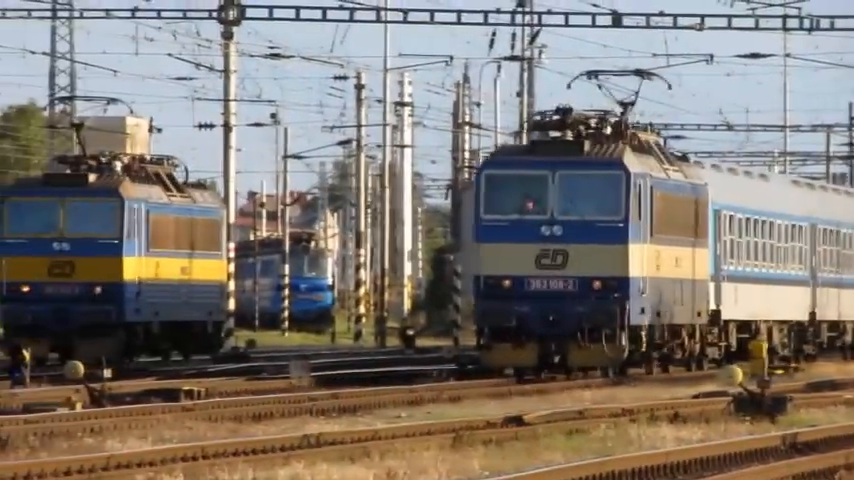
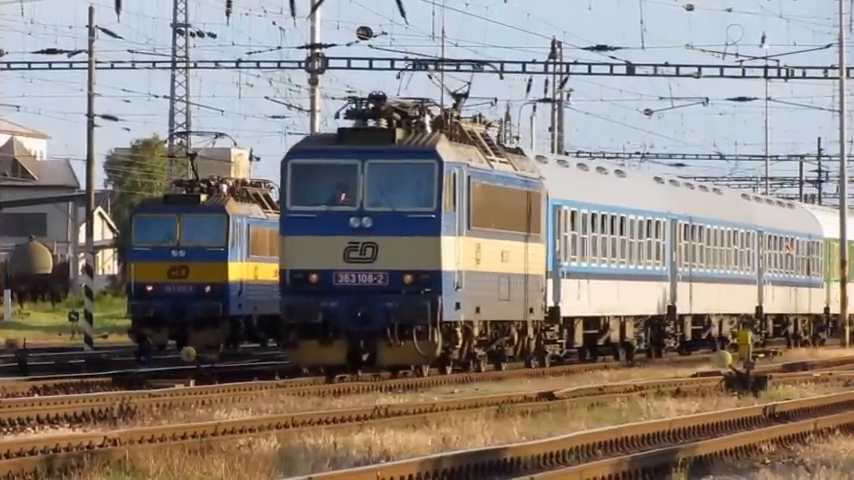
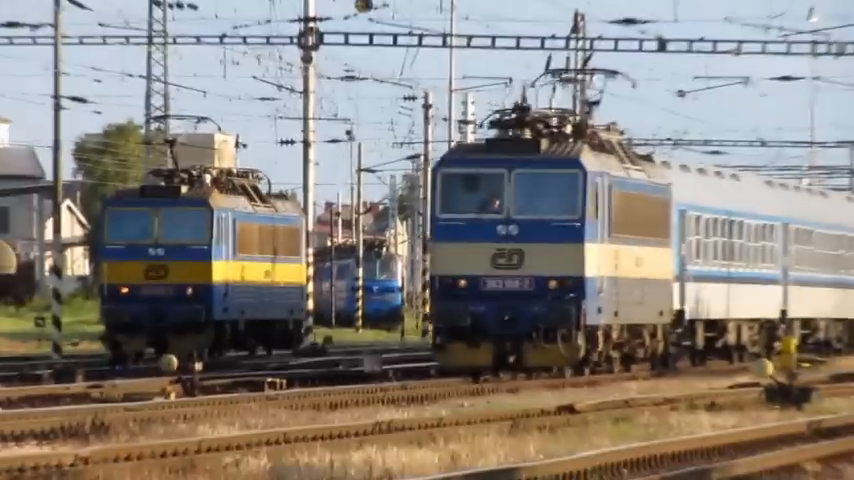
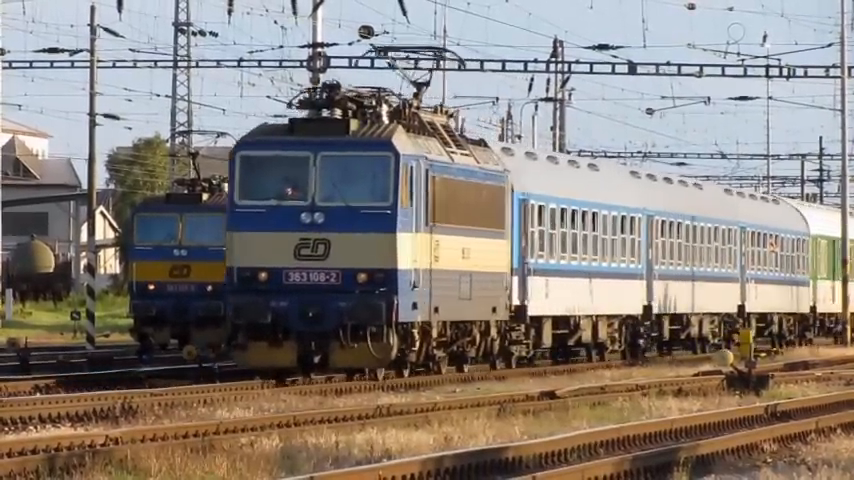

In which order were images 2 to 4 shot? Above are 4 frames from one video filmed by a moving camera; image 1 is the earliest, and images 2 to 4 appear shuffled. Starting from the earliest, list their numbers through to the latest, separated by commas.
3, 2, 4
